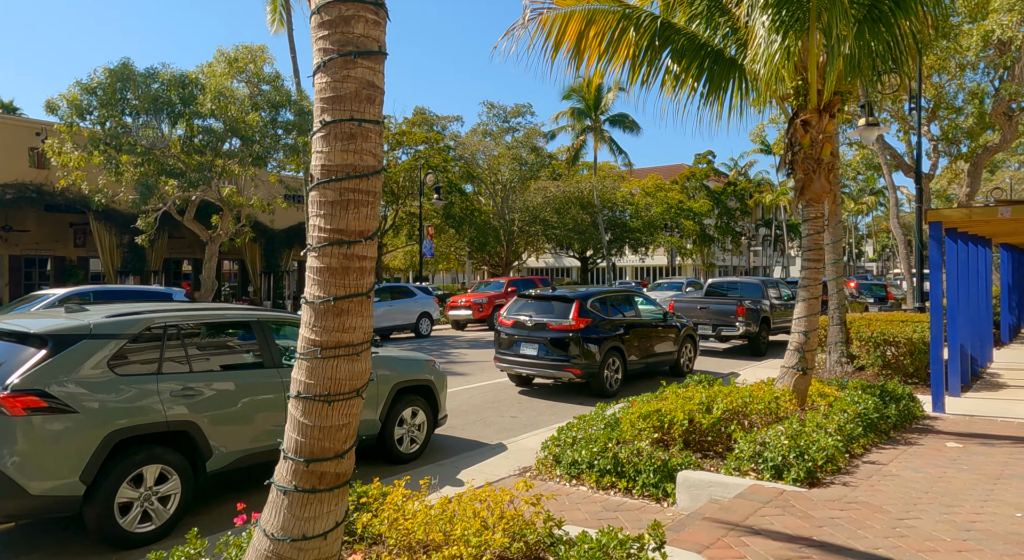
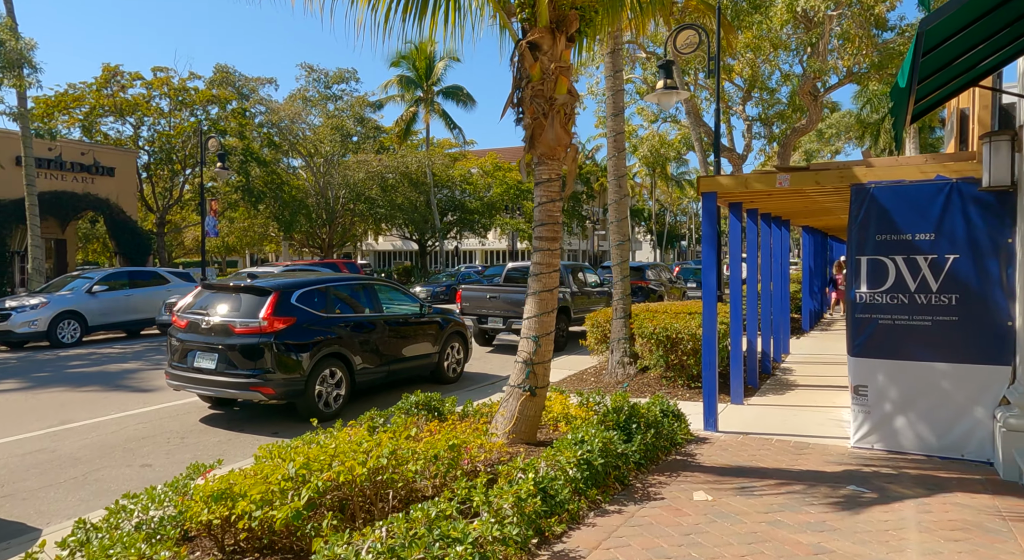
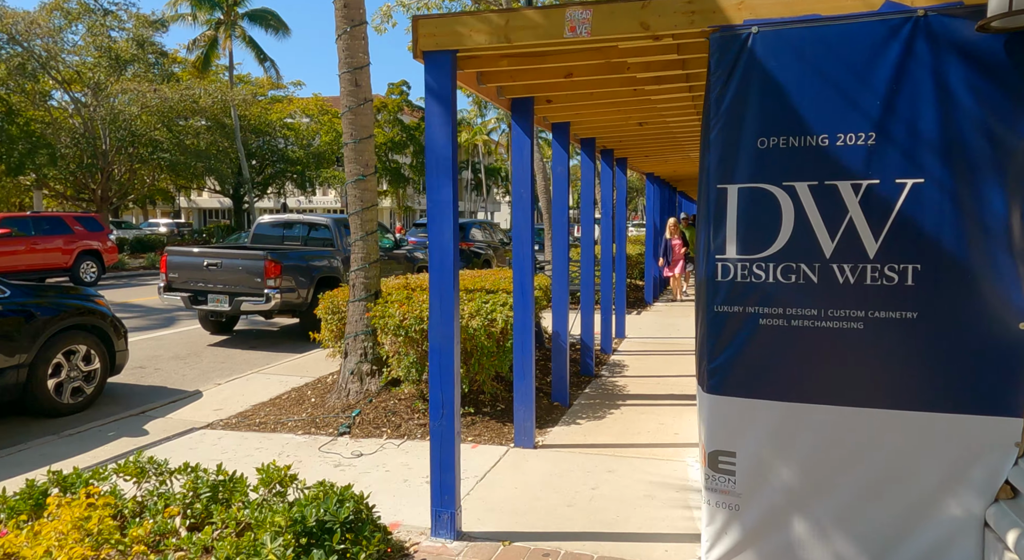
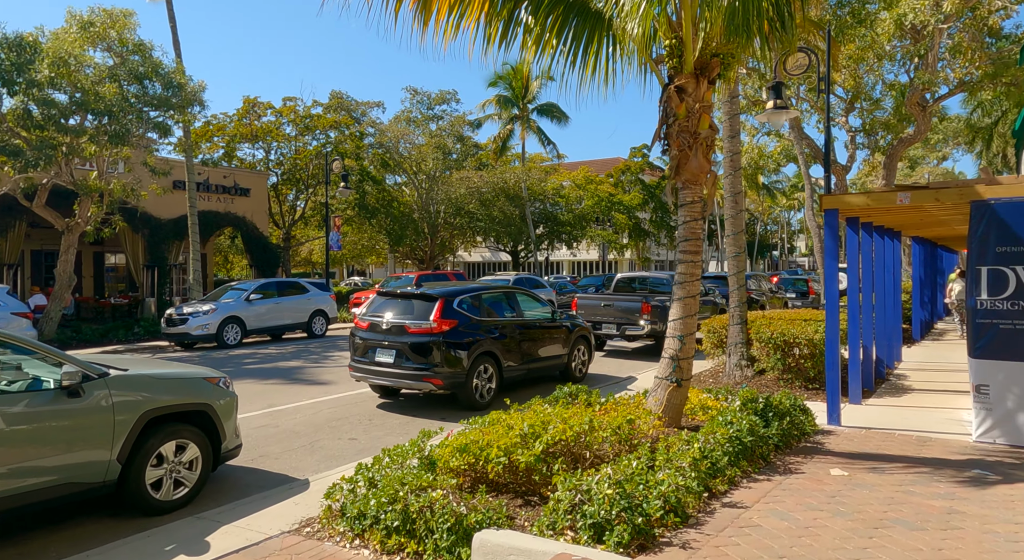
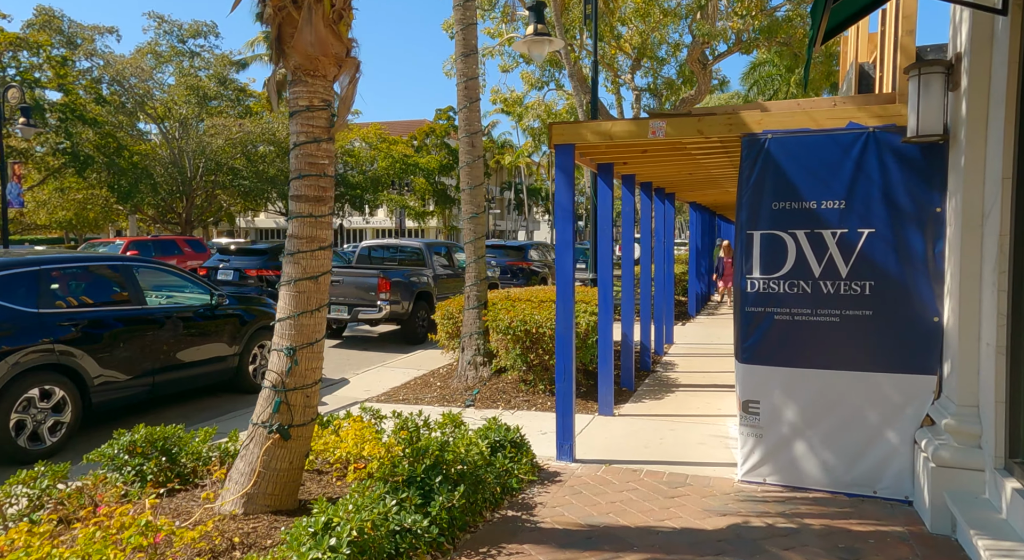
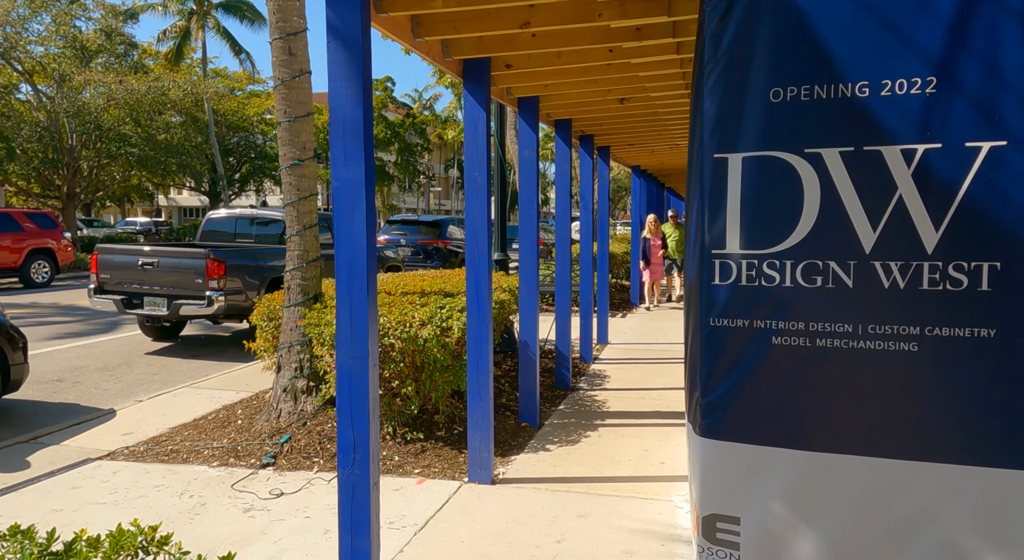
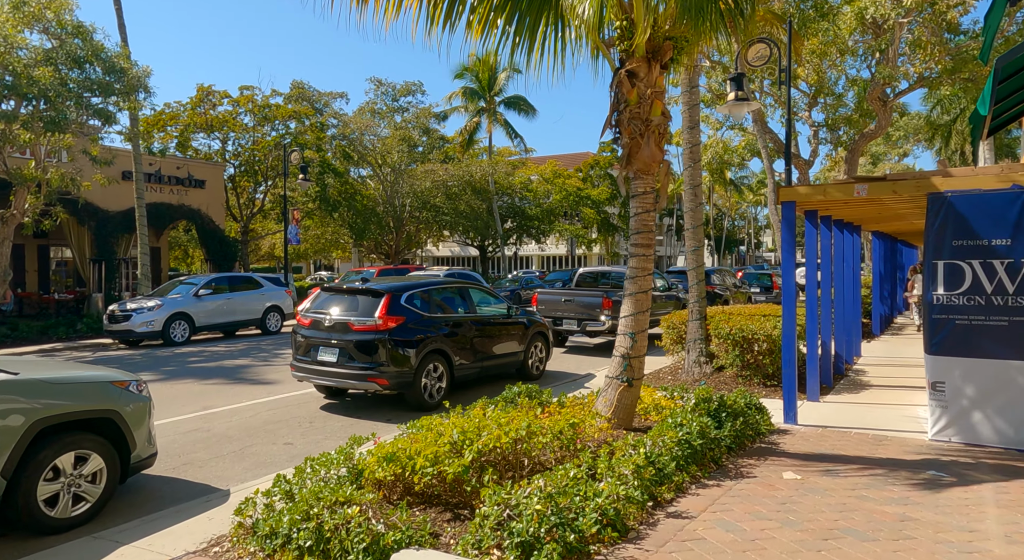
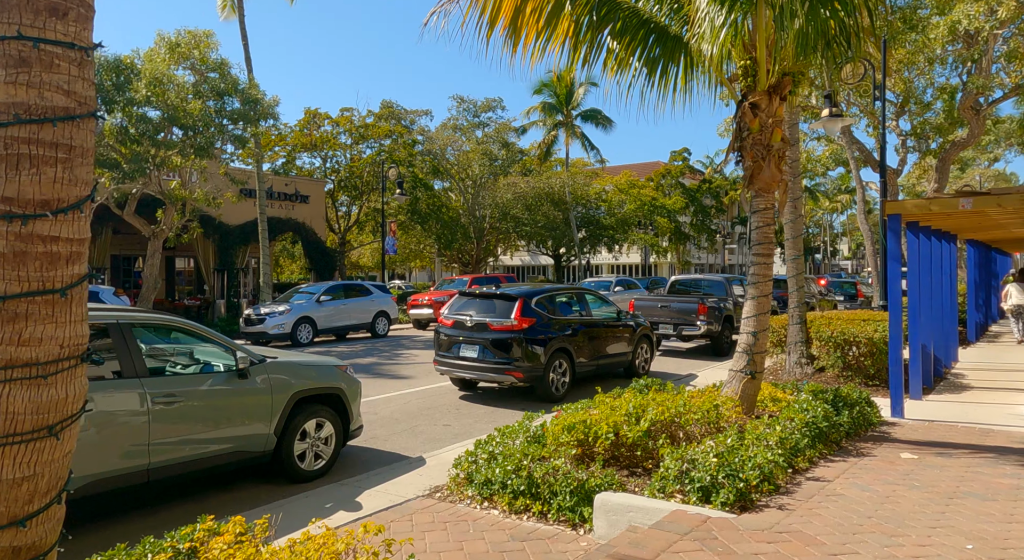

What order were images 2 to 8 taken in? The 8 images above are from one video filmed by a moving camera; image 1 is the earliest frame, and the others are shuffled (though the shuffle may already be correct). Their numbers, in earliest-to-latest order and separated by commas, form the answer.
8, 4, 7, 2, 5, 3, 6
